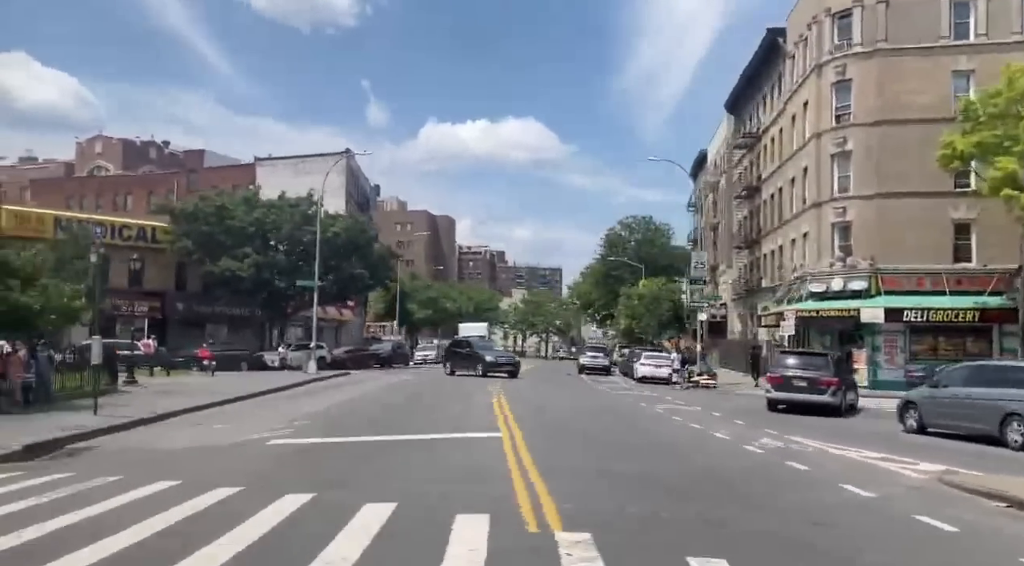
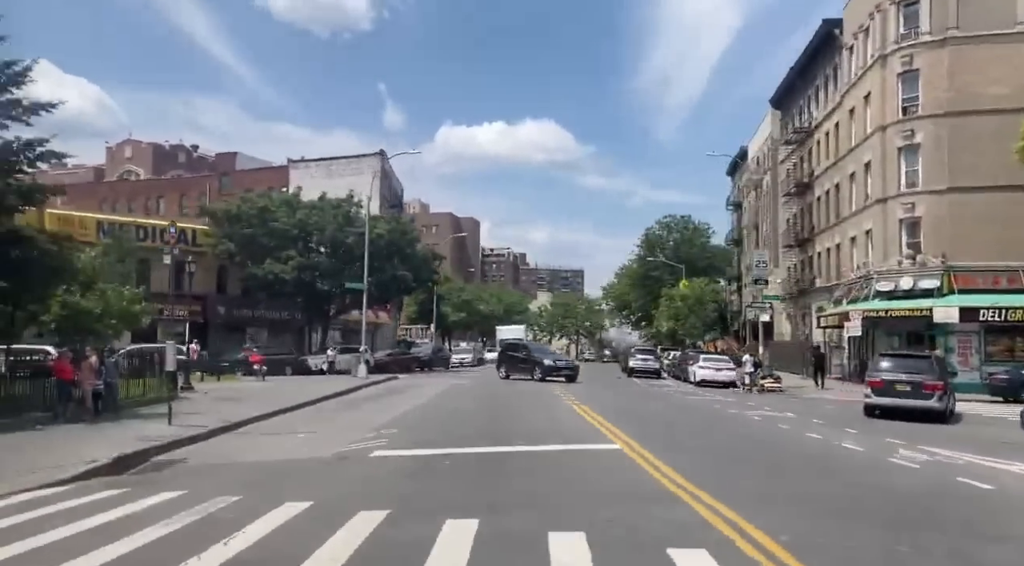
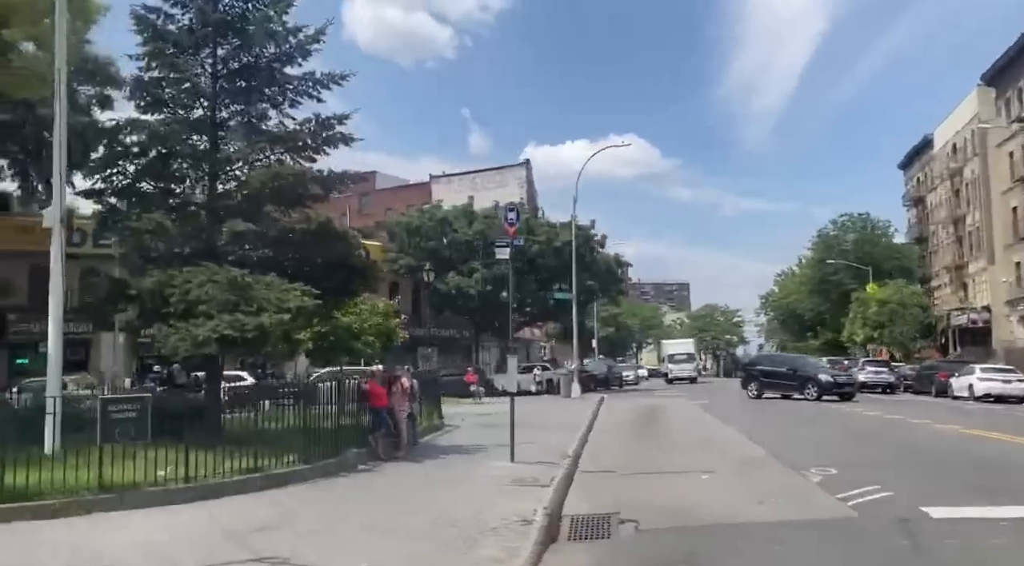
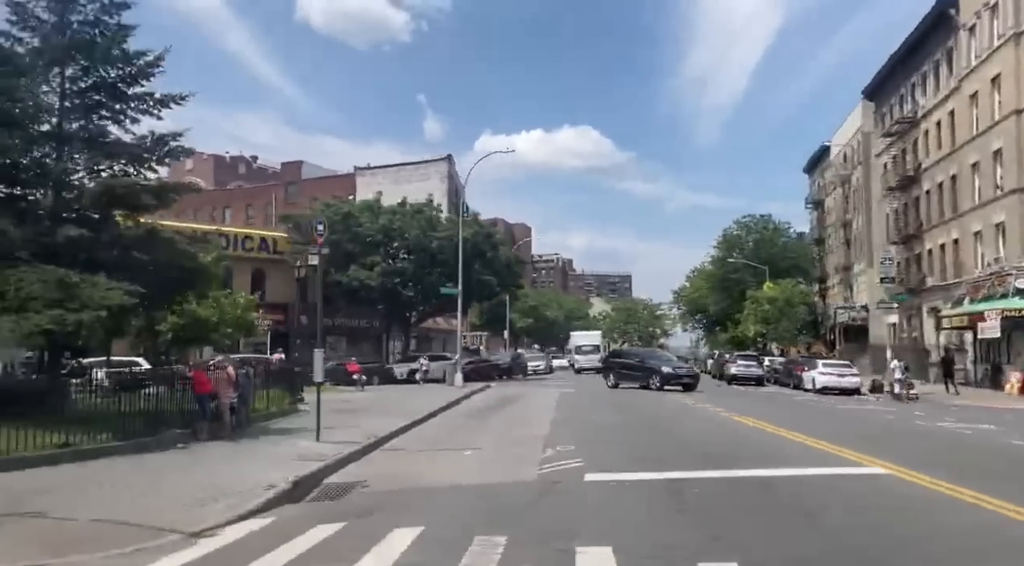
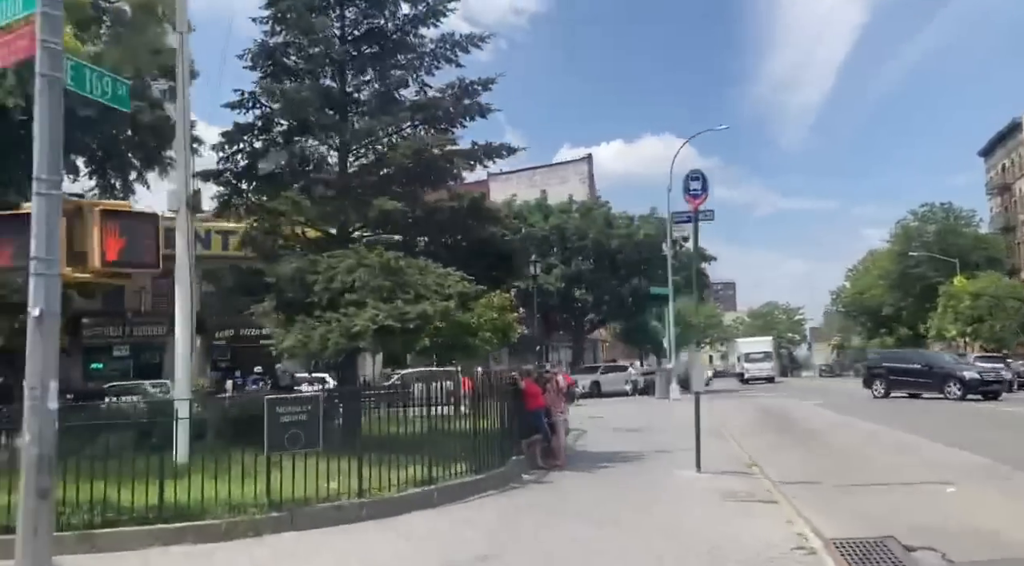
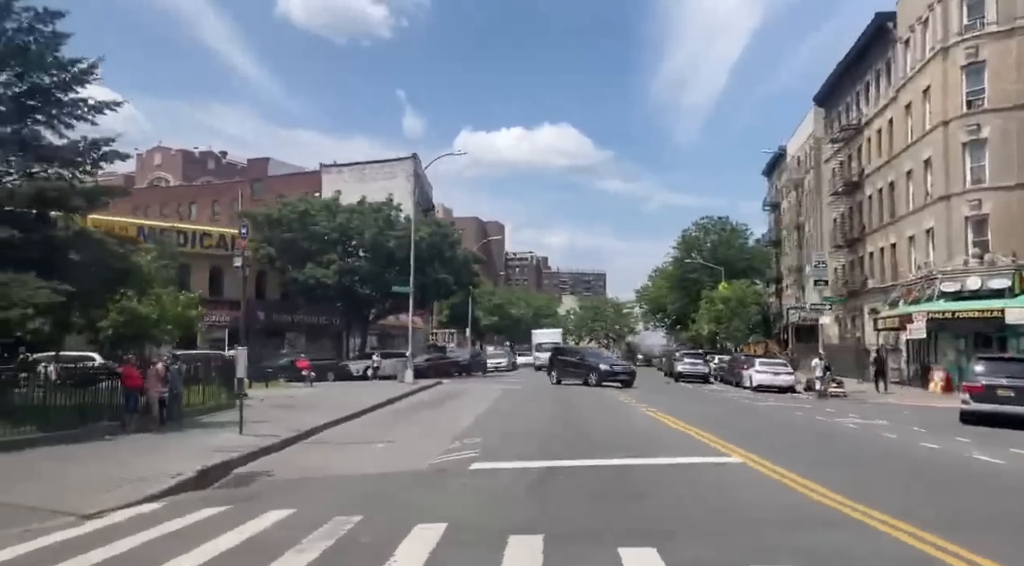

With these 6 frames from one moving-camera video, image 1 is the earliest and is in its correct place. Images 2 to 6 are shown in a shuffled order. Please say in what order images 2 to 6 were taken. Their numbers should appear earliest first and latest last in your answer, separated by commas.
2, 6, 4, 3, 5
